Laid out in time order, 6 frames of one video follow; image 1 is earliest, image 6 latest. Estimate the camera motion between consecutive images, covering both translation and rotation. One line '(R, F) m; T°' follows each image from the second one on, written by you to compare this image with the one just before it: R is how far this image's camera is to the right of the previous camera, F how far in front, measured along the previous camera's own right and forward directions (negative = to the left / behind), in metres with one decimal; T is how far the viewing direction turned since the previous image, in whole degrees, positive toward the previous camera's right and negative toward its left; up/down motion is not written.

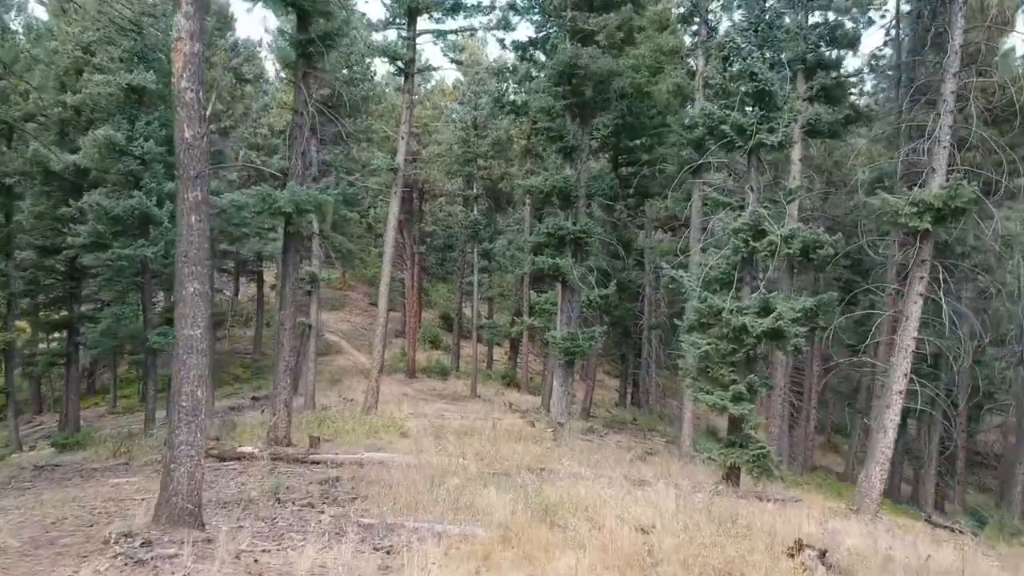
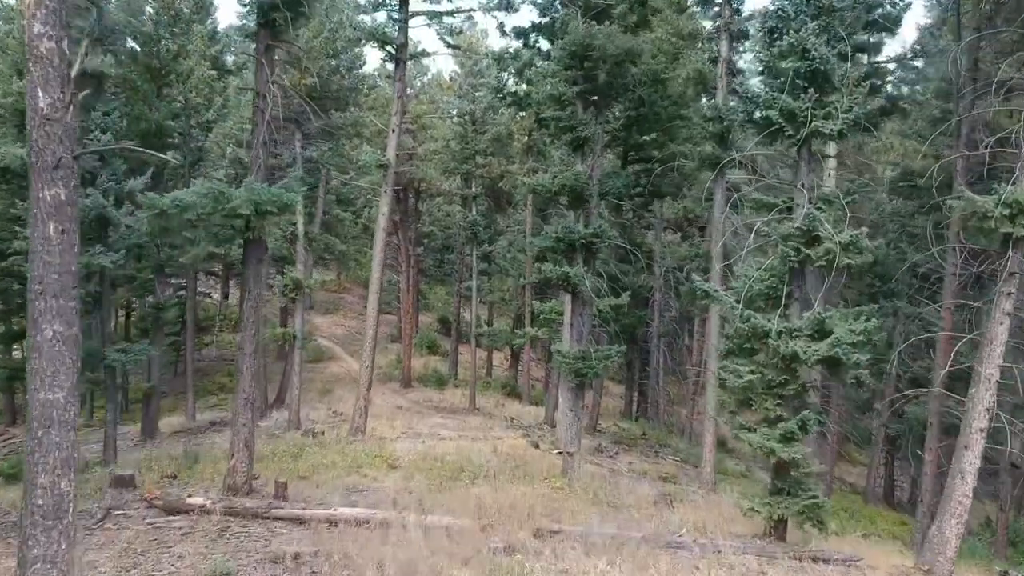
(-0.1, +1.8) m; 0°
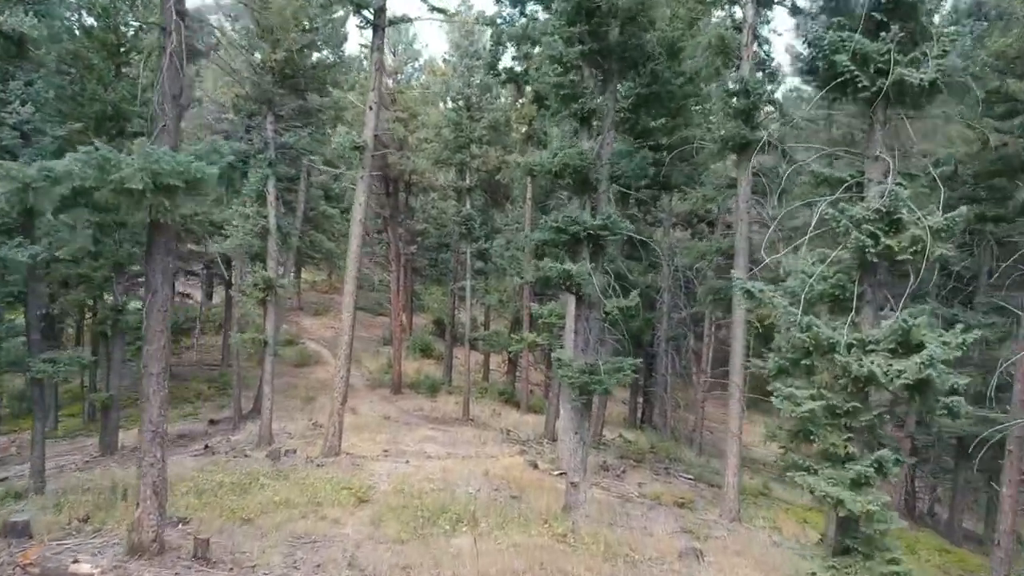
(+0.1, +2.1) m; 0°
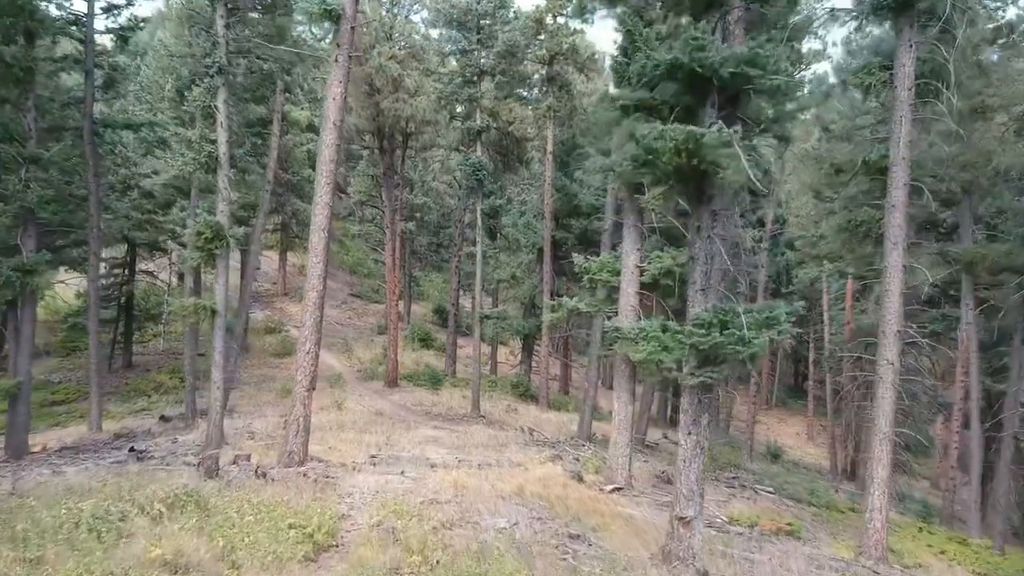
(-0.5, +4.6) m; 0°
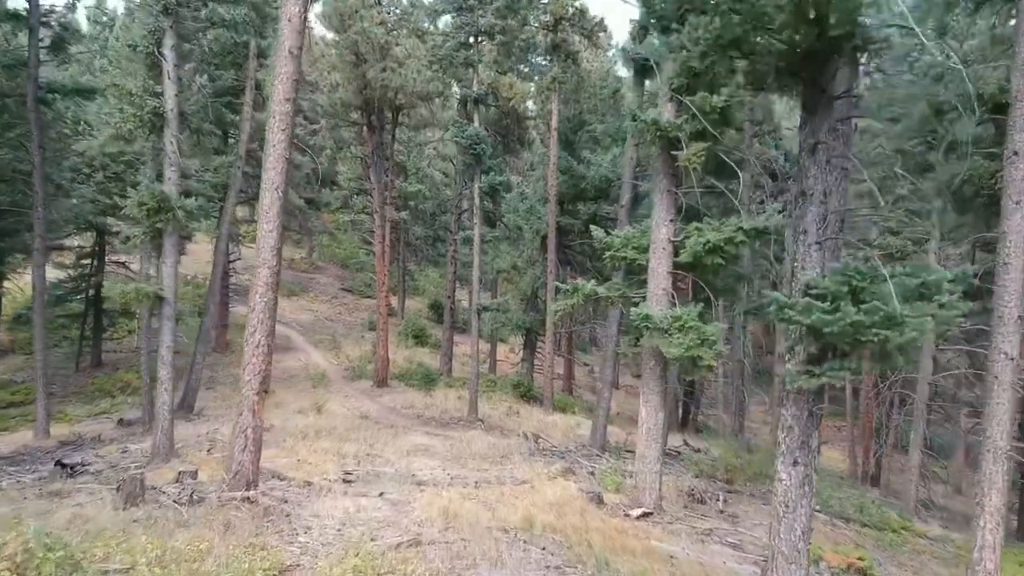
(-0.1, +2.2) m; 0°
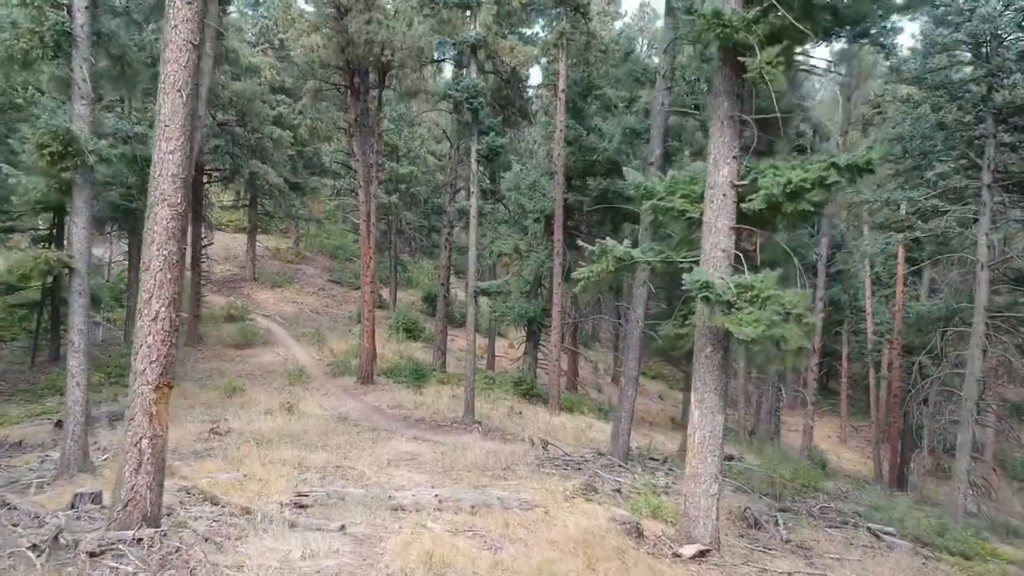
(-0.1, +2.5) m; 0°
